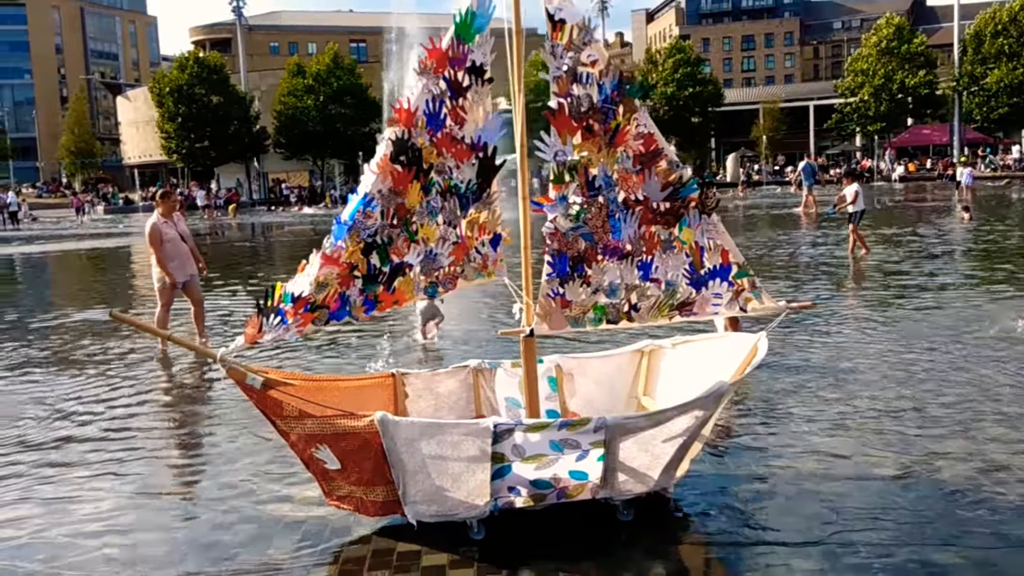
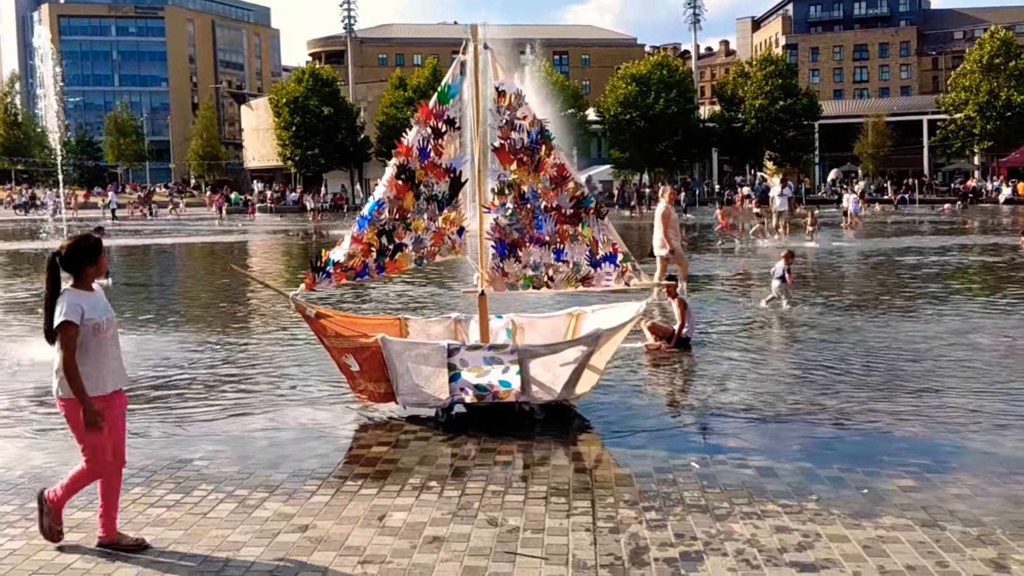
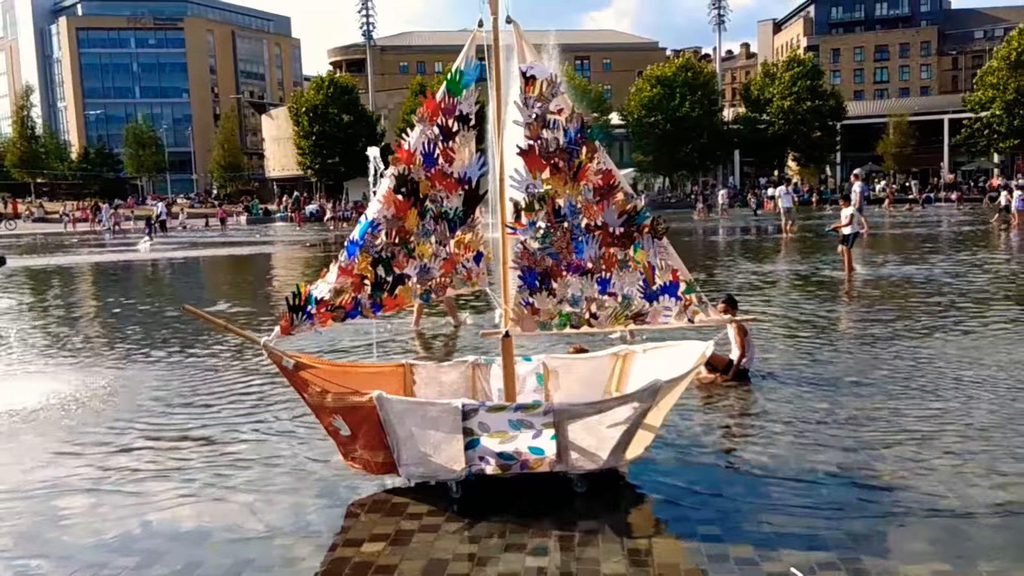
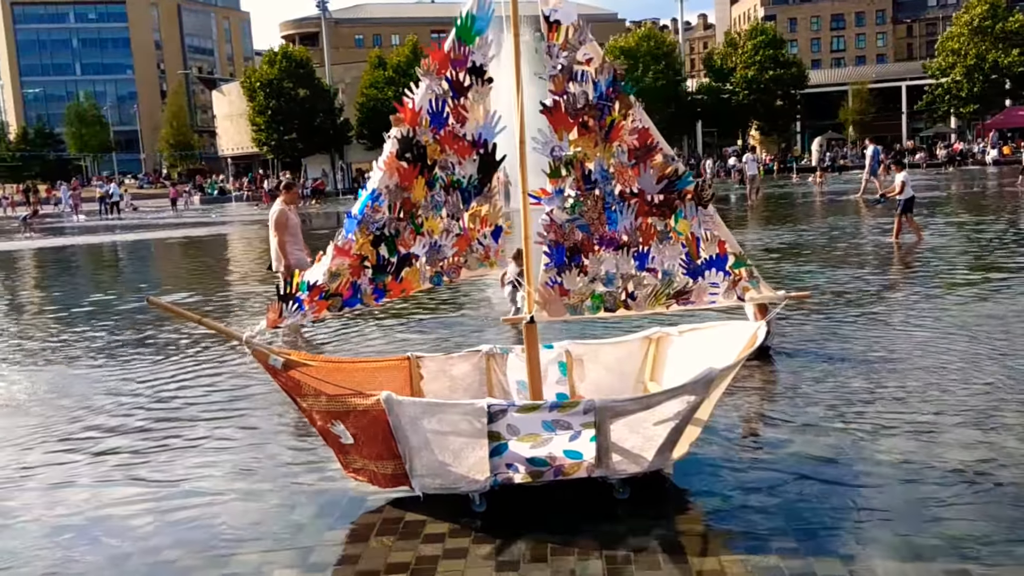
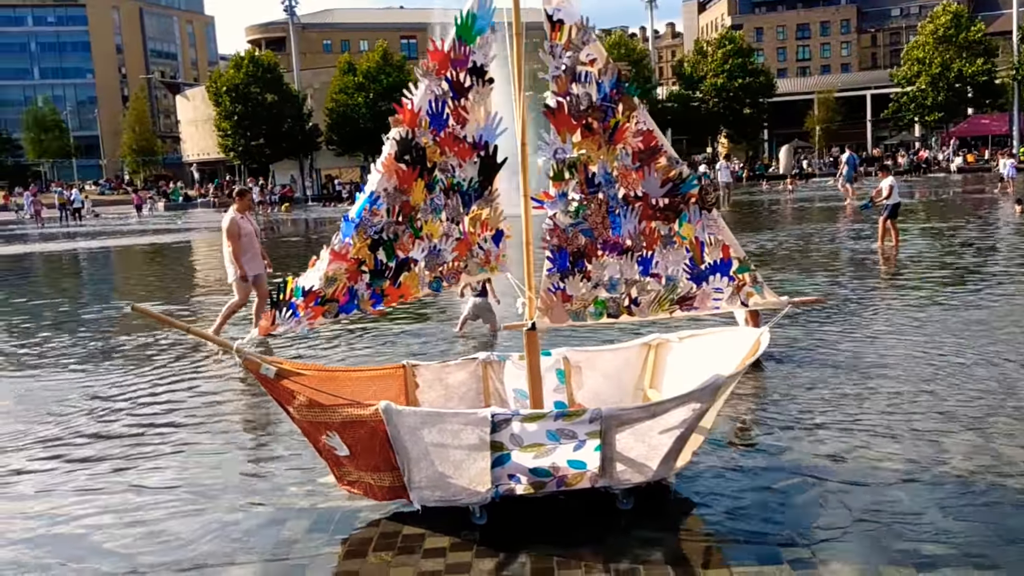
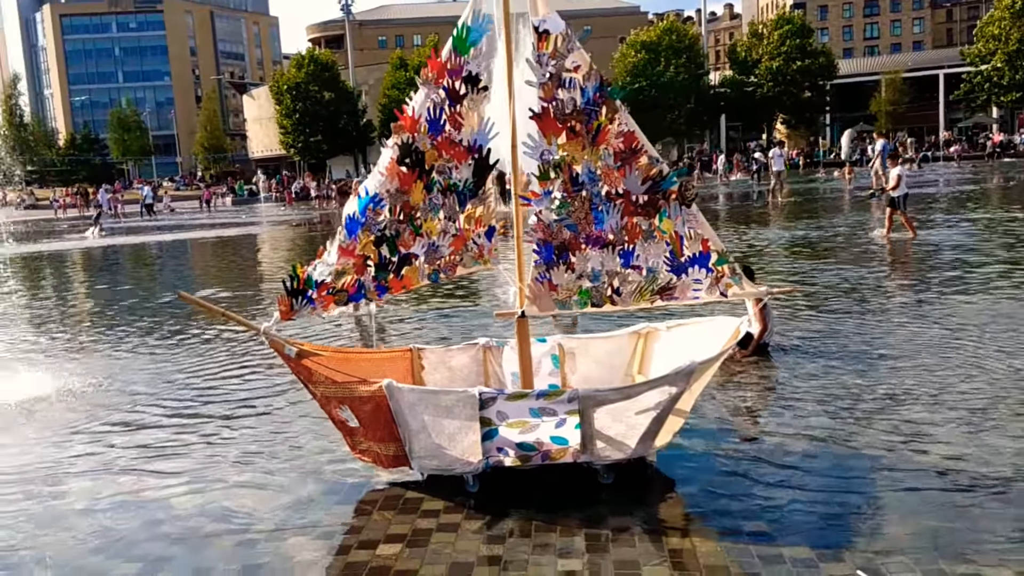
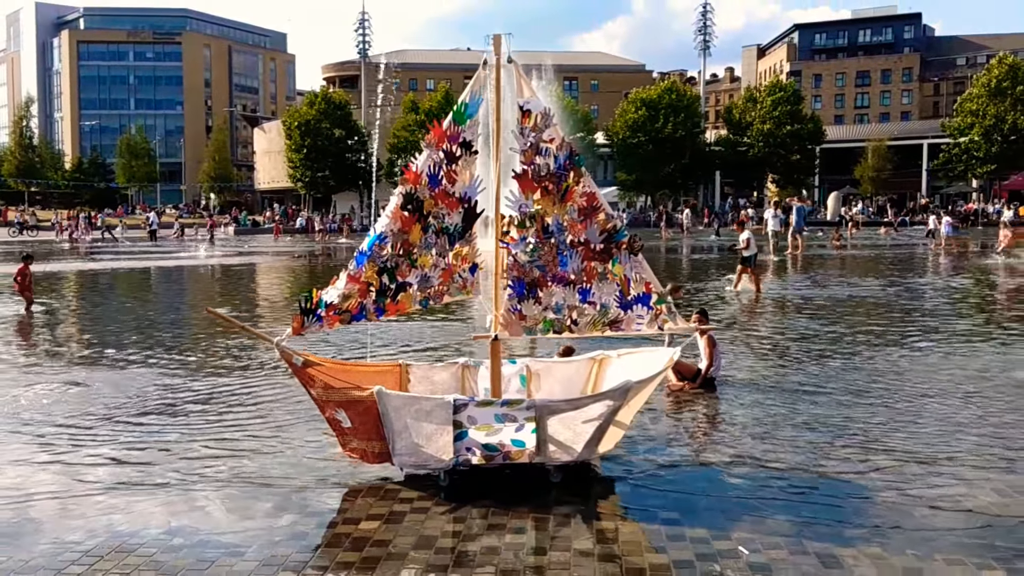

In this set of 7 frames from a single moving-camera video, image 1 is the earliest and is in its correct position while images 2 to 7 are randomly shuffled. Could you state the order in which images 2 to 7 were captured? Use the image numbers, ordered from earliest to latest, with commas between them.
5, 4, 6, 3, 7, 2
